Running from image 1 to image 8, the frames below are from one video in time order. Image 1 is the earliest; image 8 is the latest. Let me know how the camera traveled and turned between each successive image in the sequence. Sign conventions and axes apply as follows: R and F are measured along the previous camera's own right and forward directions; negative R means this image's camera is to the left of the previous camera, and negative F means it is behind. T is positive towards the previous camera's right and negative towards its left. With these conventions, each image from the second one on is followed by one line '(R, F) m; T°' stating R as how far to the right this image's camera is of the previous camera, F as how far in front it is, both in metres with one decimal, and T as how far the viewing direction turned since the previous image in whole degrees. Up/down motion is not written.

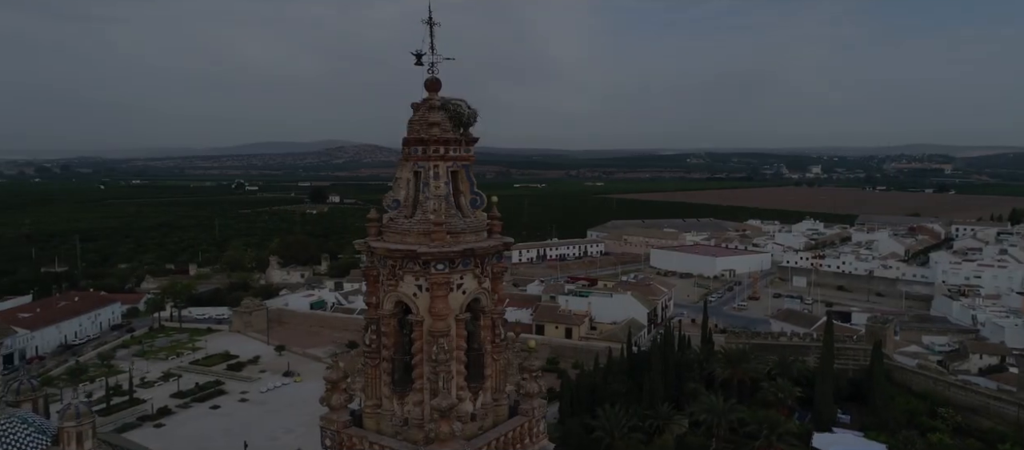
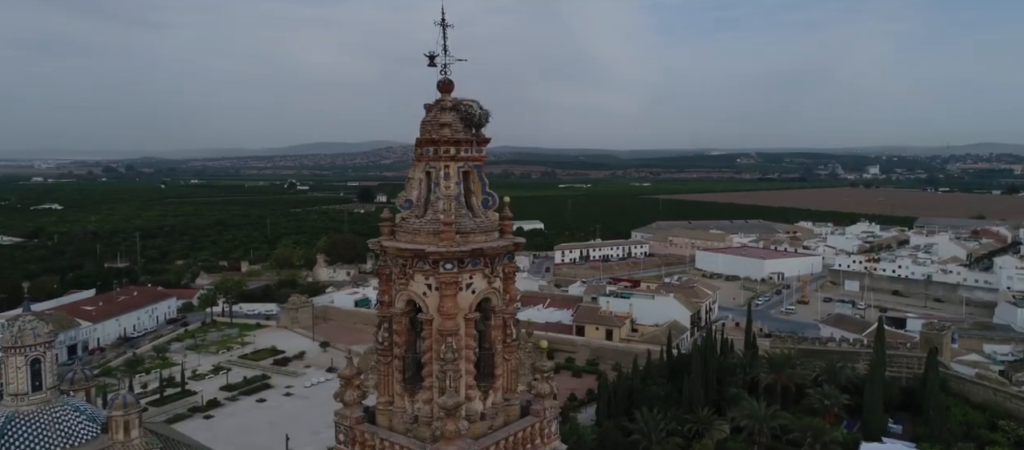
(+0.7, -0.1) m; -4°
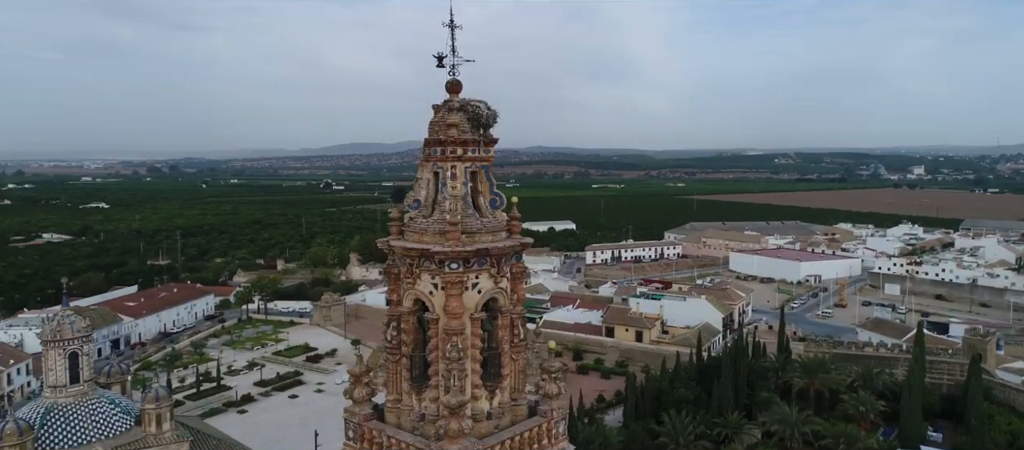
(+0.6, 0.0) m; -3°
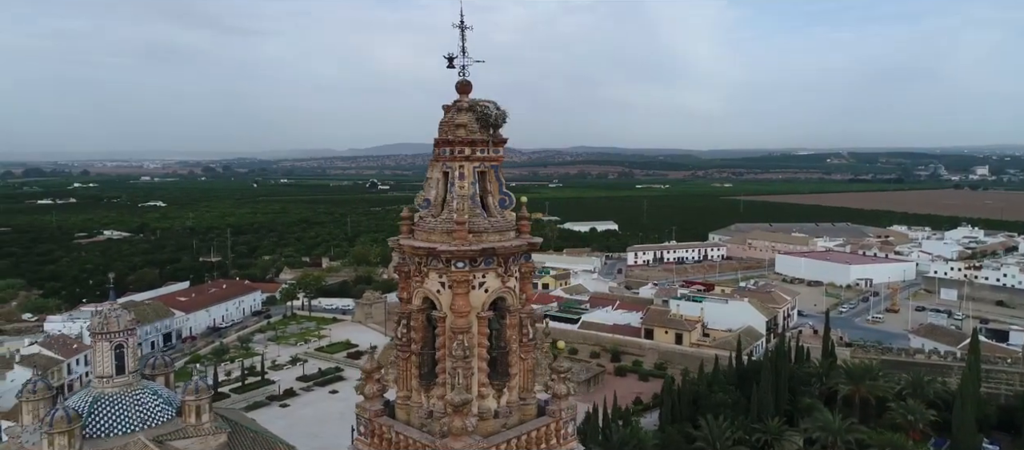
(+0.8, 0.0) m; -4°
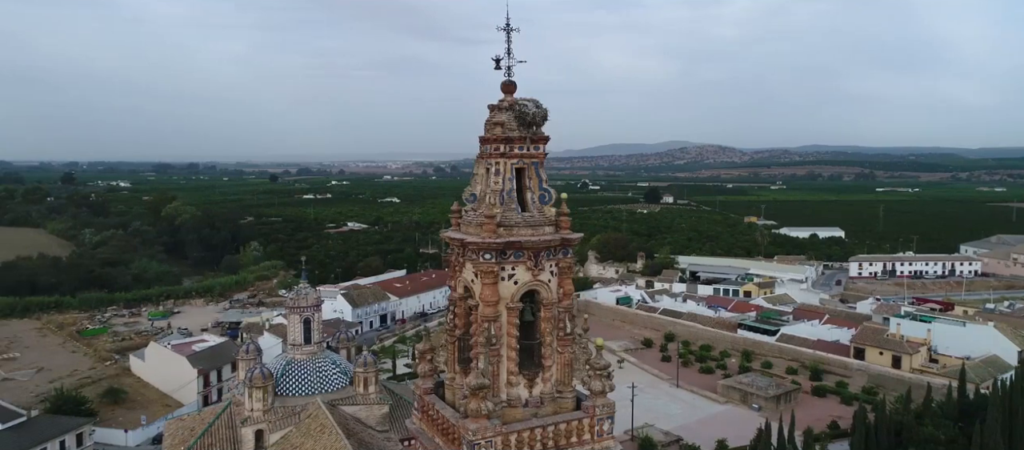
(+3.9, +0.4) m; -21°
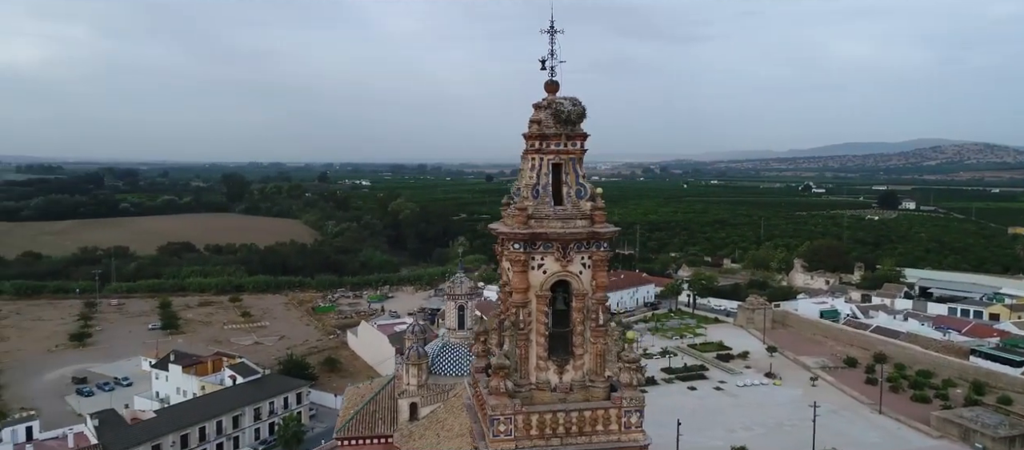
(+4.1, +0.5) m; -21°
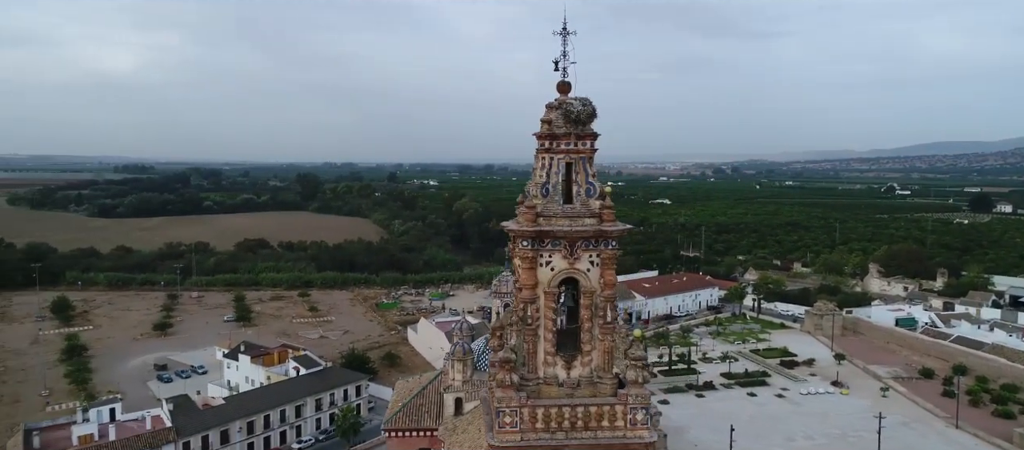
(+1.4, +0.2) m; -7°
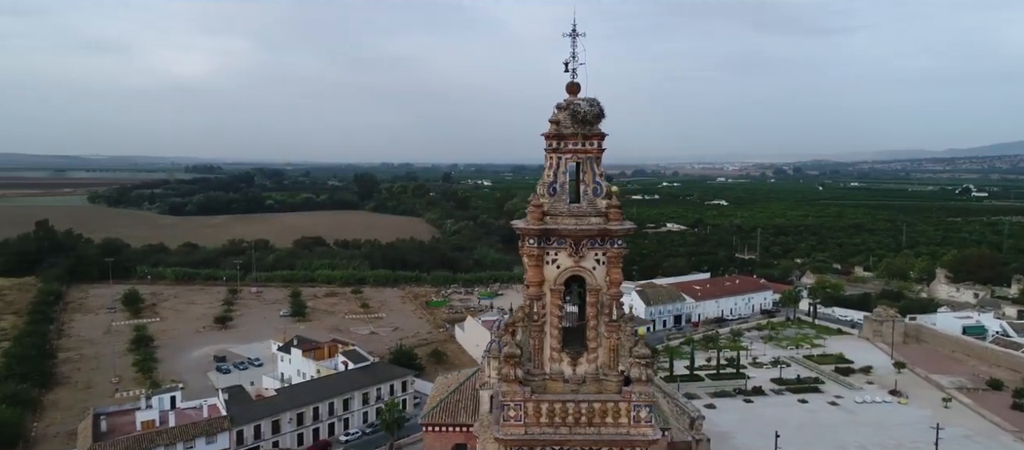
(+1.1, +0.2) m; -5°
